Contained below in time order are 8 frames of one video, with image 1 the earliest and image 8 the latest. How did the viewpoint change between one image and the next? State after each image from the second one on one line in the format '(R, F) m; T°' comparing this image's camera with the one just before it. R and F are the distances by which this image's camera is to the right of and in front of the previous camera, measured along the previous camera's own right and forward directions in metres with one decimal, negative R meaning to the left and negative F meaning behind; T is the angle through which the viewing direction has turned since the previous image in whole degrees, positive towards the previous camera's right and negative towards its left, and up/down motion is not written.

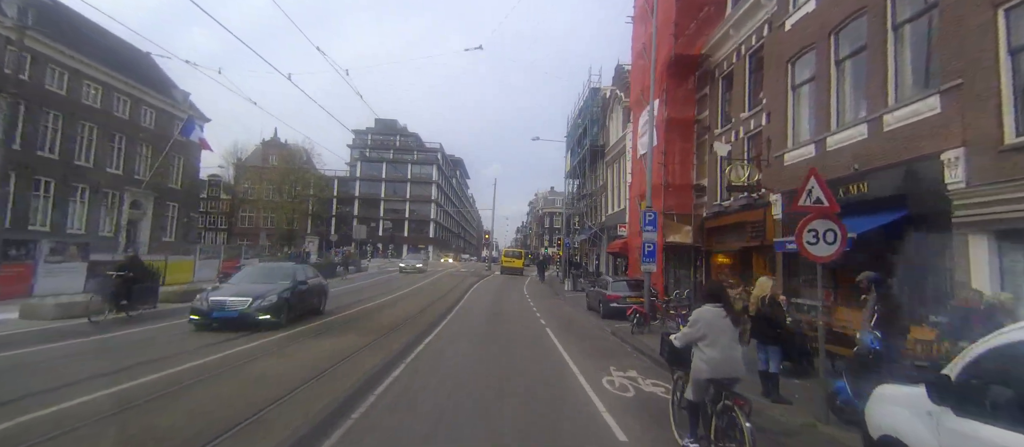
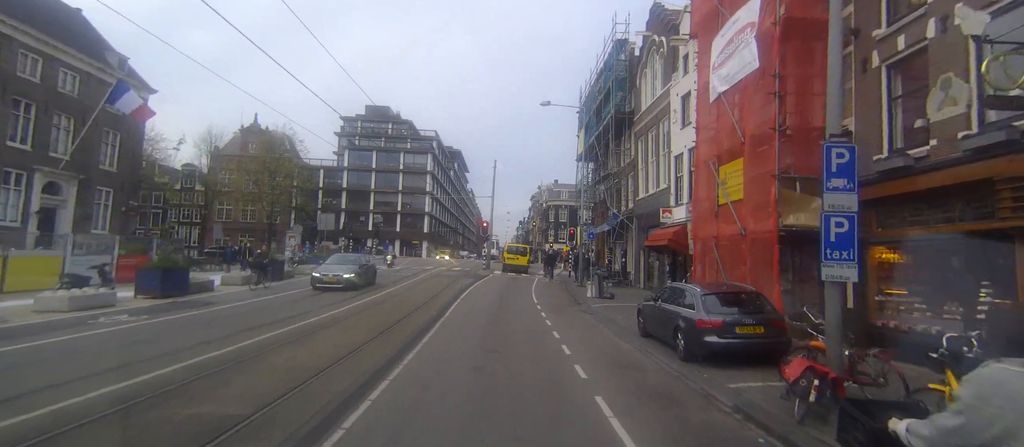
(-0.2, +6.2) m; 0°
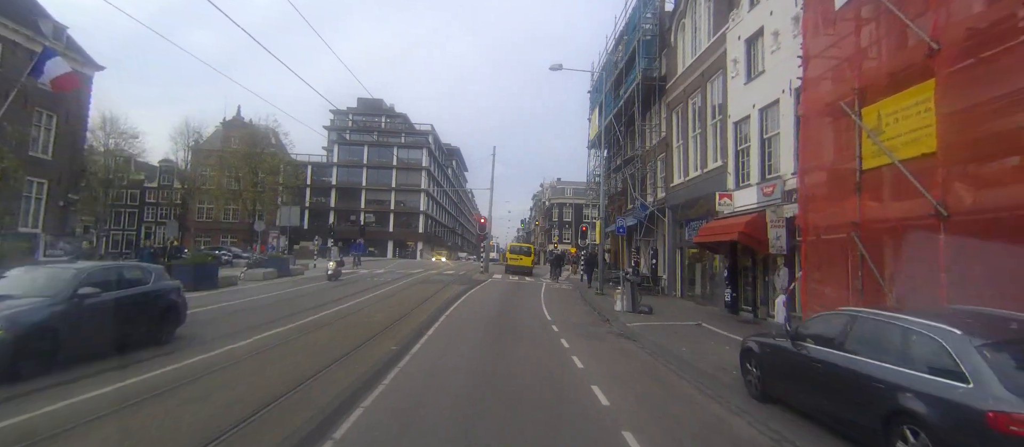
(-0.1, +4.4) m; 0°
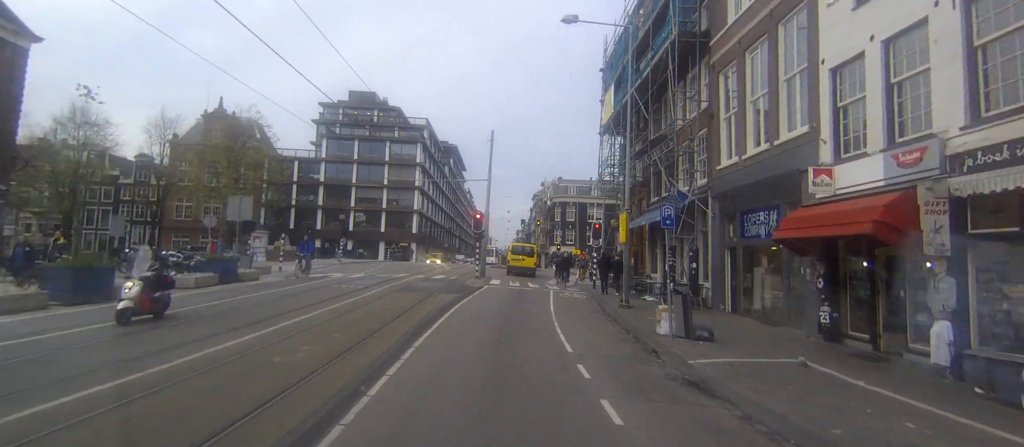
(-0.1, +3.7) m; 0°
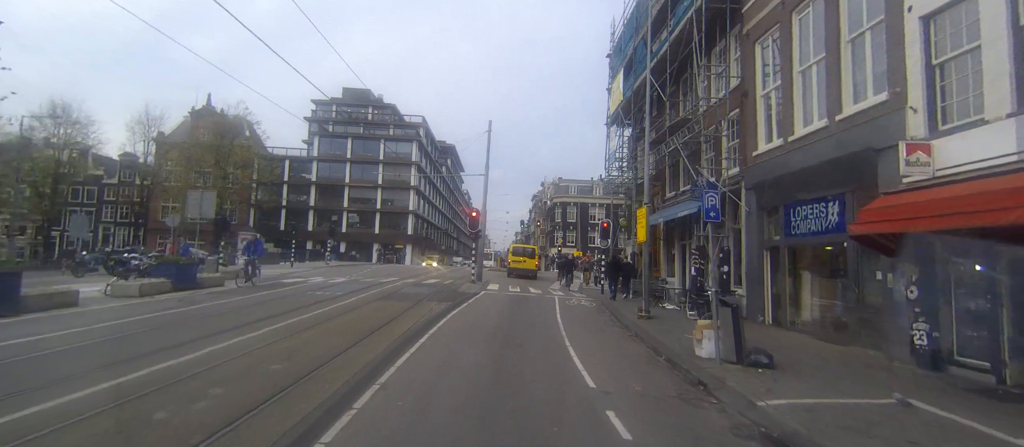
(0.0, +2.0) m; 0°
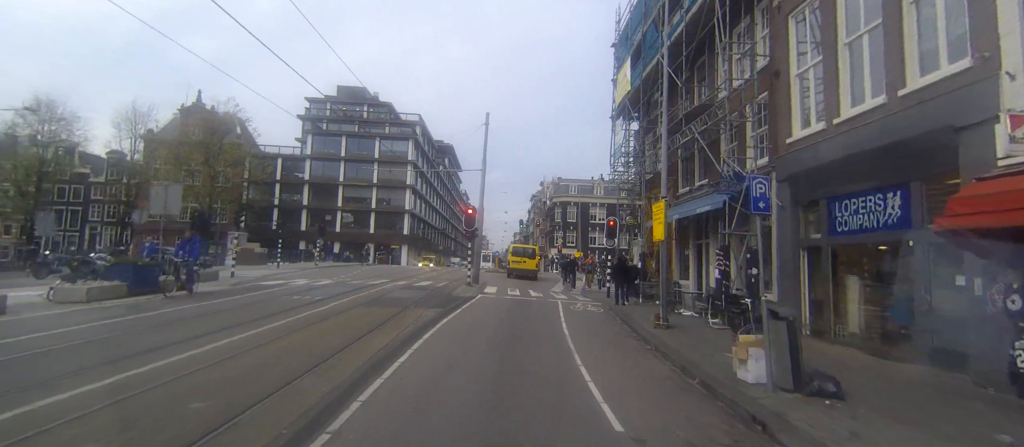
(0.0, +1.4) m; 0°
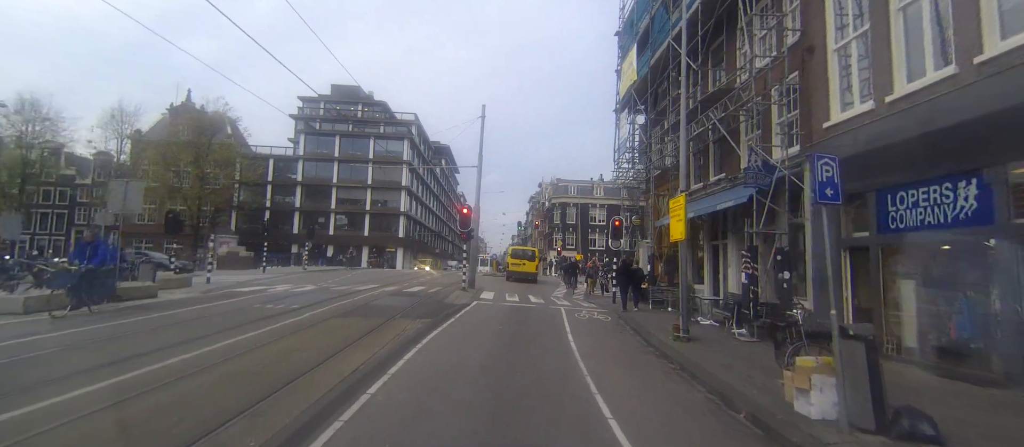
(0.0, +1.2) m; 0°
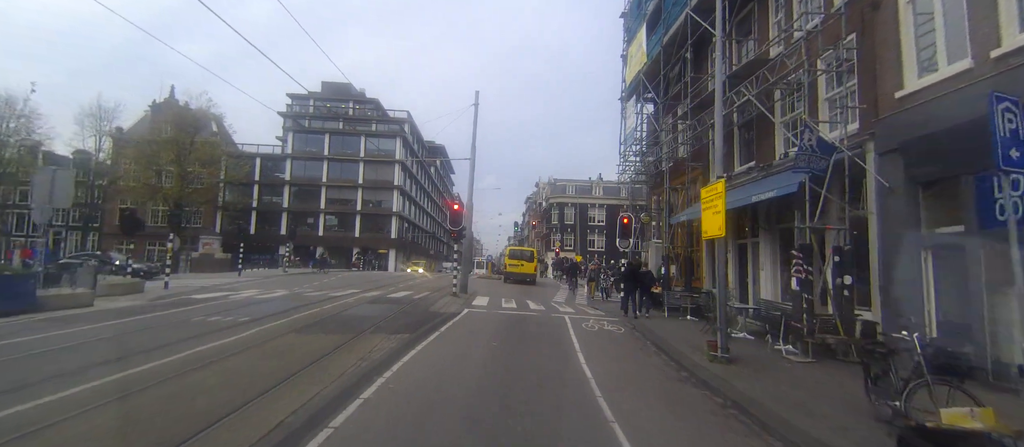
(0.0, +1.7) m; +1°
